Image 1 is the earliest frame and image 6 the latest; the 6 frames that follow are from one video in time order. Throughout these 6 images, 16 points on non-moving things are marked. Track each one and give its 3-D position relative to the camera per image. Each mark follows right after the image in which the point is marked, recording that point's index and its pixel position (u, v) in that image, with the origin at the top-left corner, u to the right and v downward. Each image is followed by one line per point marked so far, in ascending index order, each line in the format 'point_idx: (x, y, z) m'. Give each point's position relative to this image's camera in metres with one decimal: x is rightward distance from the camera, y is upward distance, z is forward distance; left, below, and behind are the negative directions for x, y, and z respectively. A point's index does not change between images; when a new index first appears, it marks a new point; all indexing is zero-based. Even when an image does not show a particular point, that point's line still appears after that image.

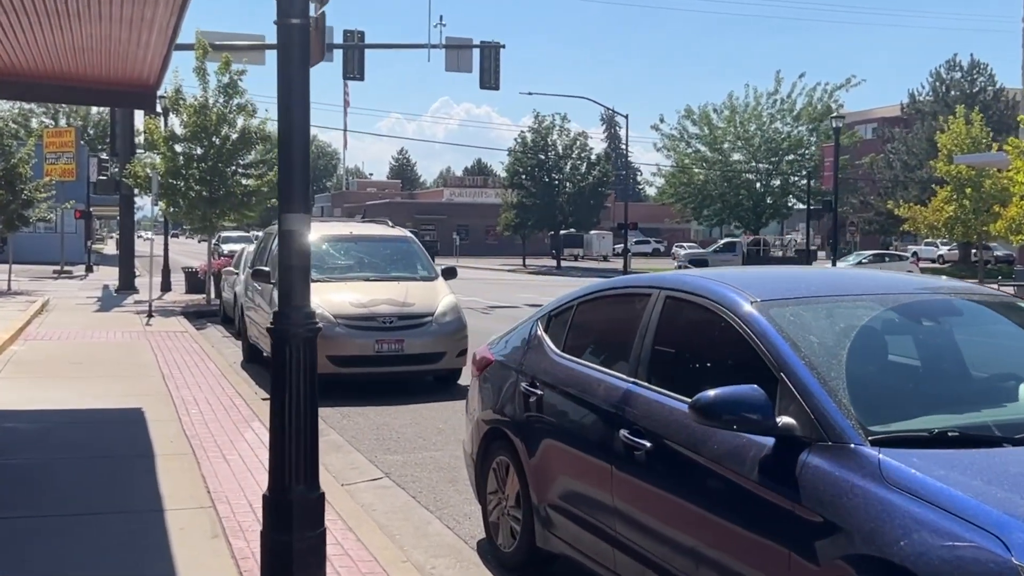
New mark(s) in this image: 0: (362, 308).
0: (-1.6, -0.2, +11.2) m
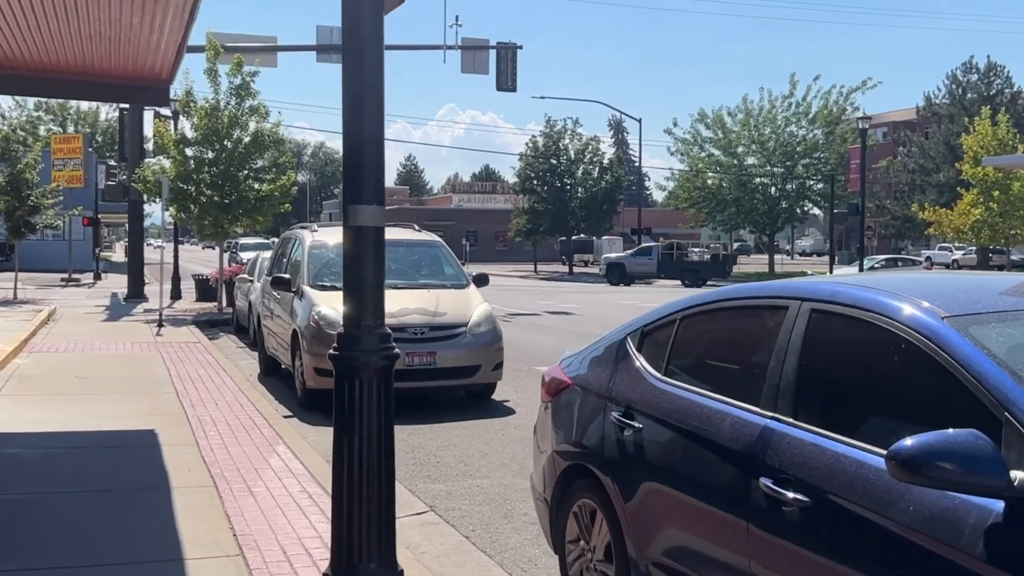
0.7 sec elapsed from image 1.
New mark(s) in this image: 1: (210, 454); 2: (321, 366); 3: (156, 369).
0: (-1.2, -0.3, +10.4) m
1: (-2.2, -1.2, +7.6) m
2: (-1.8, -0.8, +10.3) m
3: (-4.1, -1.0, +12.4) m
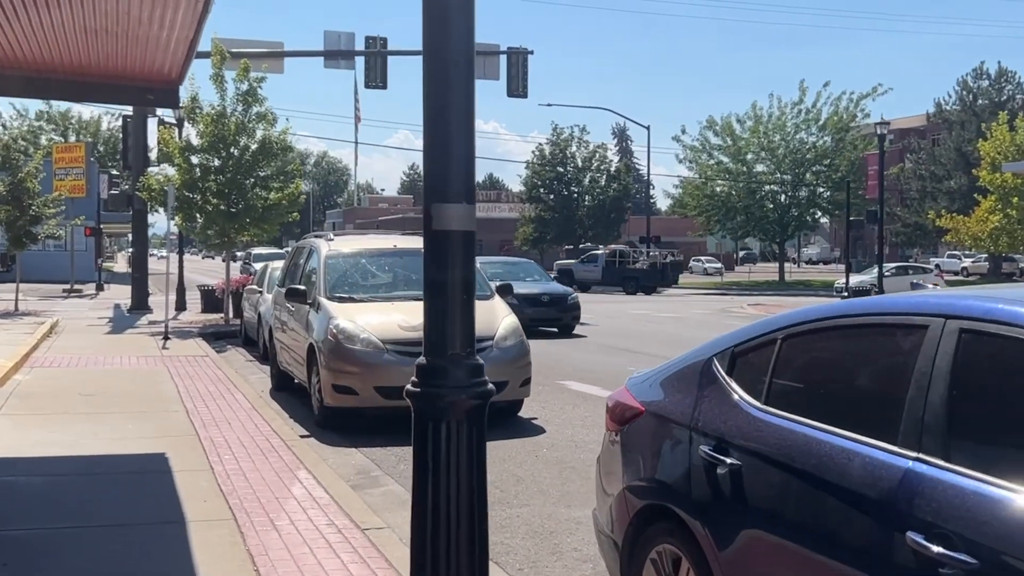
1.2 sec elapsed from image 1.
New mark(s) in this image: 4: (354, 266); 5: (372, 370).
0: (-0.9, -0.4, +9.8) m
1: (-1.9, -1.3, +7.1) m
2: (-1.6, -0.9, +9.7) m
3: (-3.9, -1.1, +11.9) m
4: (-1.7, +0.2, +11.3) m
5: (-1.3, -0.7, +9.6) m
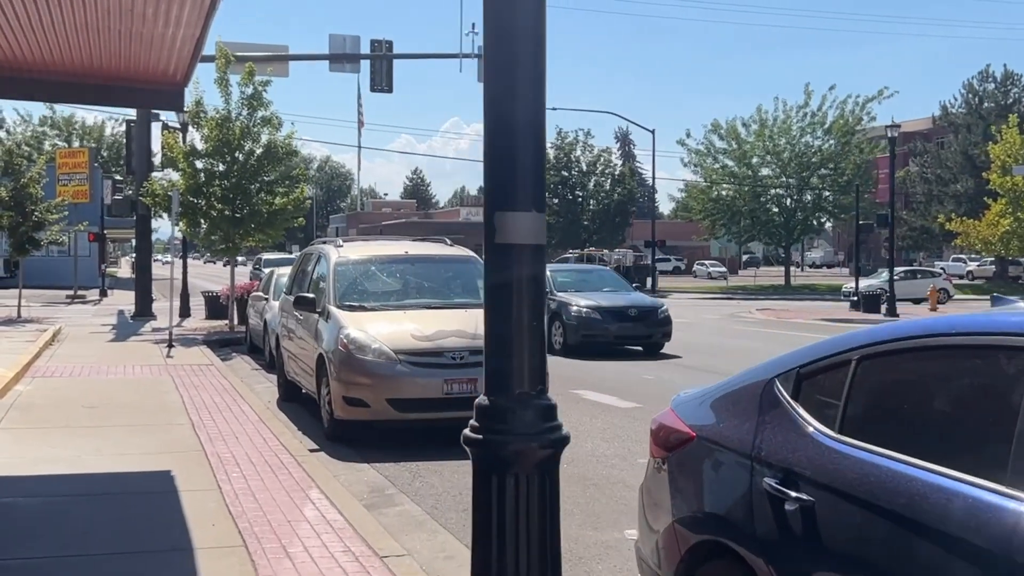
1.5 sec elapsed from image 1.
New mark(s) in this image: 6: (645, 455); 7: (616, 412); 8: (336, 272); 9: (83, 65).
0: (-0.8, -0.5, +9.5) m
1: (-1.7, -1.3, +6.7) m
2: (-1.4, -0.9, +9.4) m
3: (-3.7, -1.2, +11.5) m
4: (-1.5, +0.2, +10.9) m
5: (-1.1, -0.8, +9.2) m
6: (+1.1, -1.4, +8.8) m
7: (+1.1, -1.3, +11.2) m
8: (-1.8, +0.2, +10.9) m
9: (-3.7, +1.9, +9.2) m
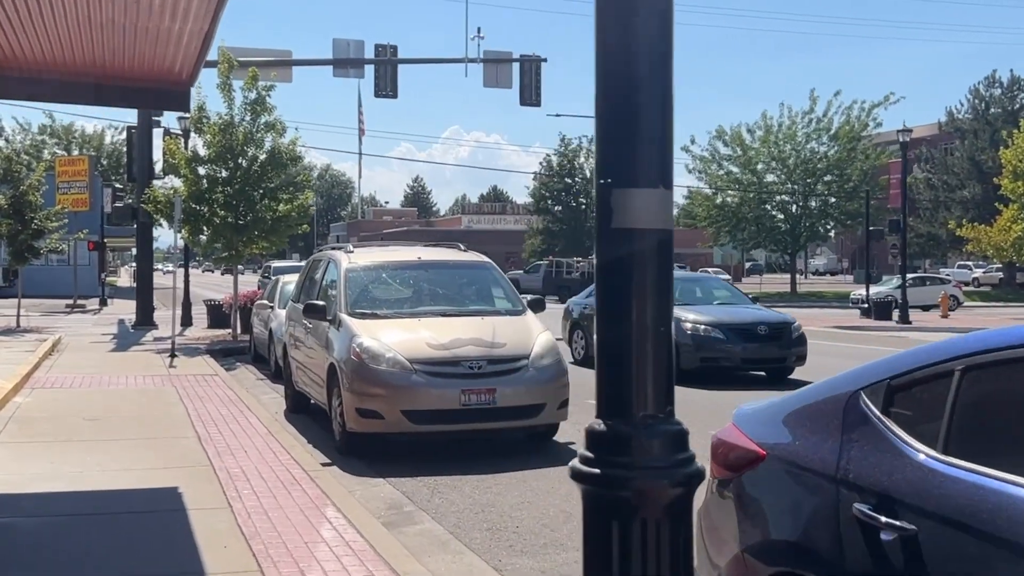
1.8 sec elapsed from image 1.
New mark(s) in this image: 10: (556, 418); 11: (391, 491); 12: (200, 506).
0: (-0.6, -0.5, +9.1) m
1: (-1.6, -1.4, +6.3) m
2: (-1.2, -1.0, +9.0) m
3: (-3.5, -1.3, +11.1) m
4: (-1.3, +0.1, +10.5) m
5: (-0.9, -0.9, +8.8) m
6: (+1.3, -1.4, +8.4) m
7: (+1.3, -1.4, +10.8) m
8: (-1.6, +0.1, +10.5) m
9: (-3.5, +1.9, +8.9) m
10: (+0.4, -1.1, +9.3) m
11: (-0.9, -1.5, +7.7) m
12: (-2.0, -1.4, +6.6) m
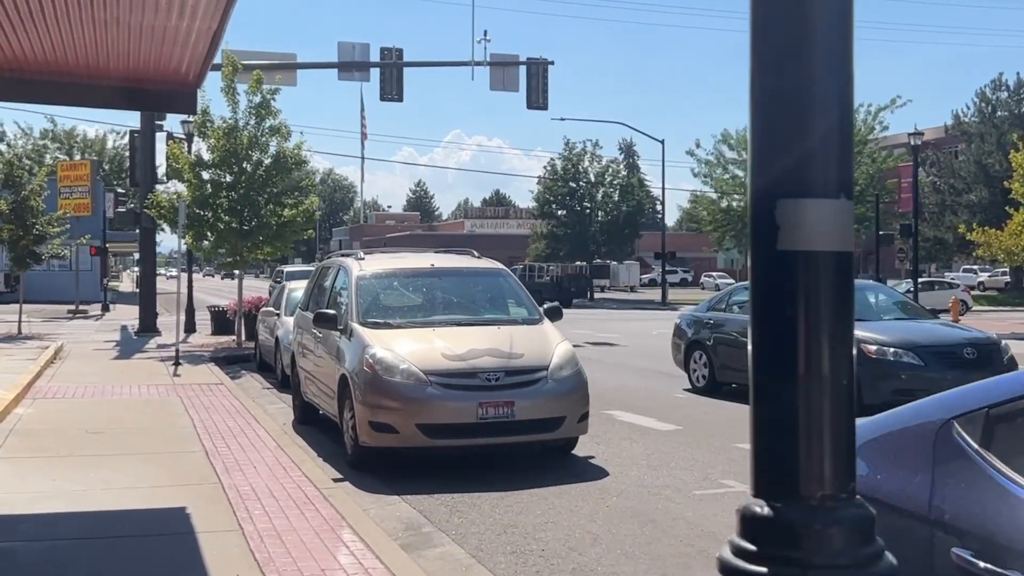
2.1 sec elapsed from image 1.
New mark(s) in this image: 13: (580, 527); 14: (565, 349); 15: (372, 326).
0: (-0.4, -0.6, +8.7) m
1: (-1.4, -1.4, +6.0) m
2: (-1.1, -1.1, +8.6) m
3: (-3.4, -1.3, +10.8) m
4: (-1.2, 0.0, +10.2) m
5: (-0.8, -0.9, +8.5) m
6: (+1.4, -1.5, +8.1) m
7: (+1.4, -1.5, +10.5) m
8: (-1.5, 0.0, +10.2) m
9: (-3.4, +1.8, +8.5) m
10: (+0.5, -1.2, +9.0) m
11: (-0.7, -1.5, +7.4) m
12: (-1.8, -1.4, +6.3) m
13: (+0.4, -1.5, +6.9) m
14: (+0.4, -0.5, +9.3) m
15: (-1.3, -0.3, +9.6) m
